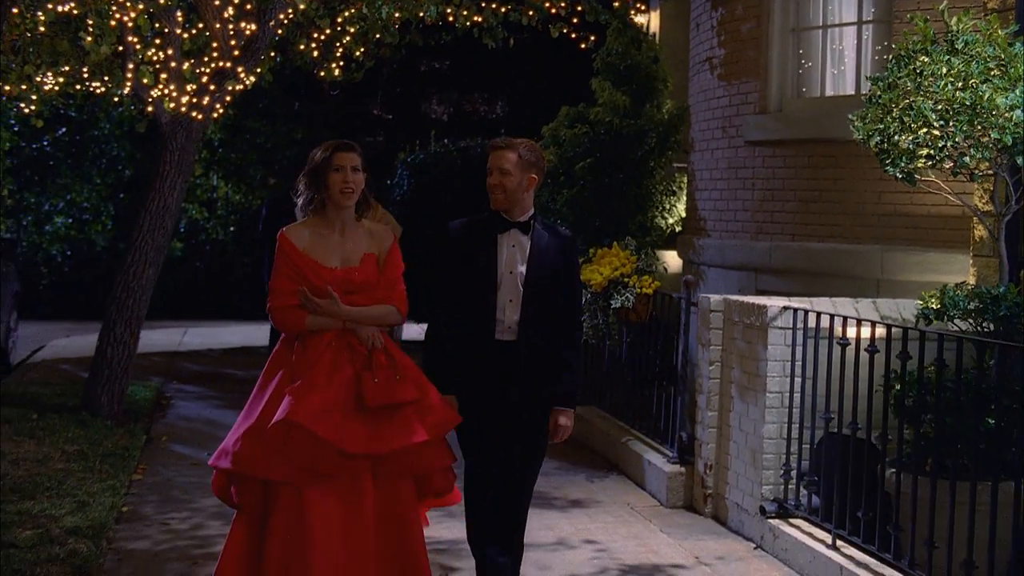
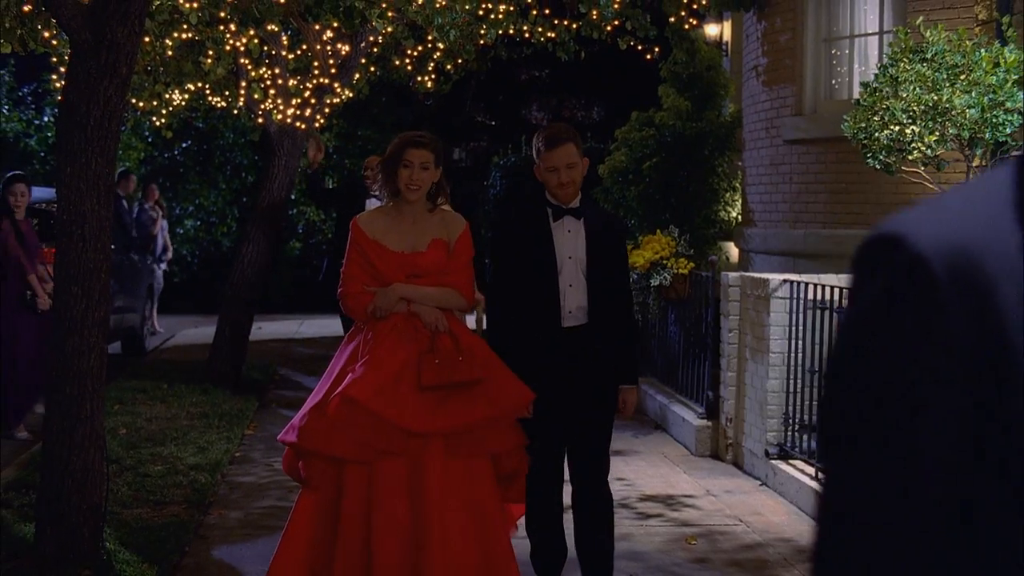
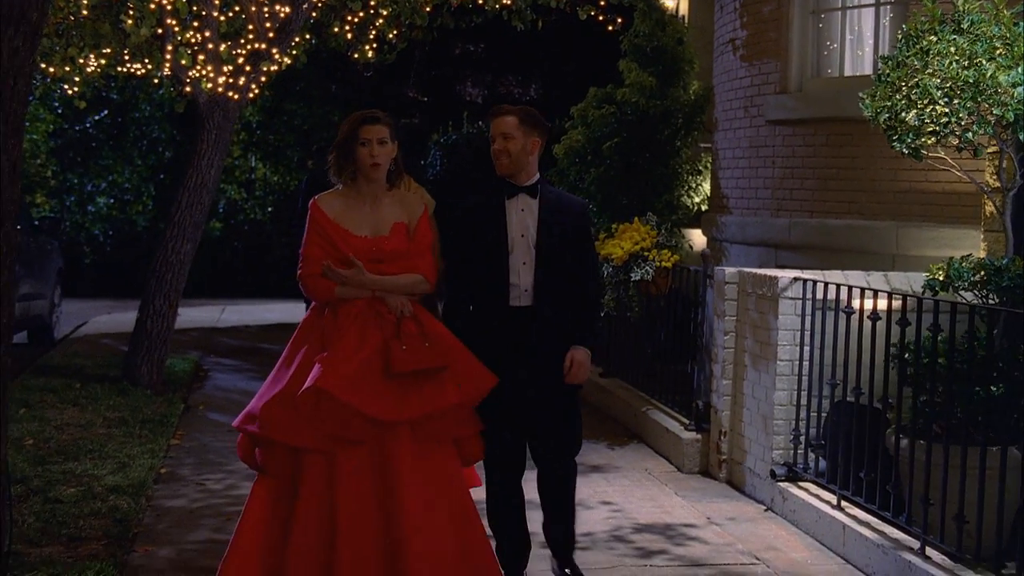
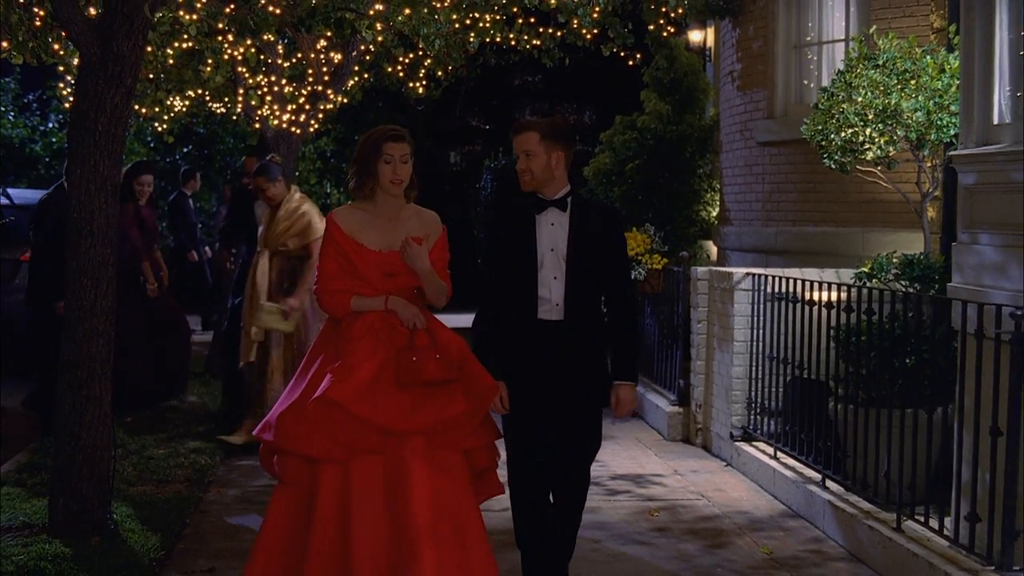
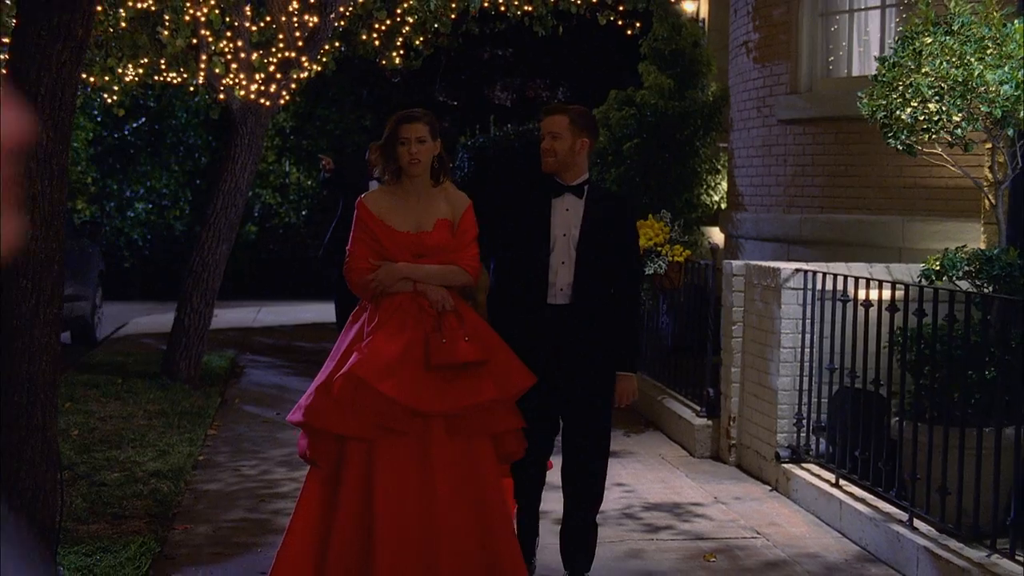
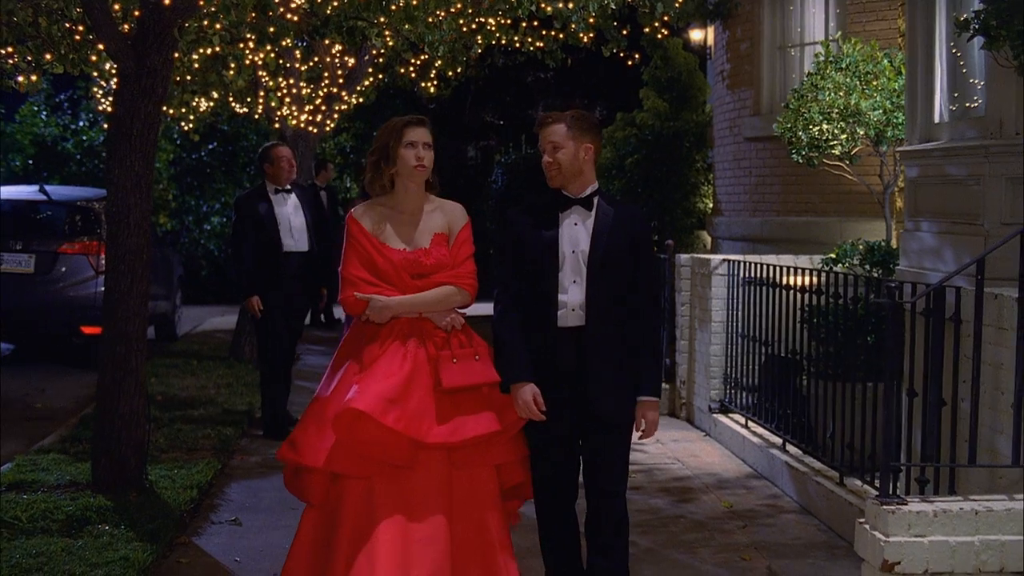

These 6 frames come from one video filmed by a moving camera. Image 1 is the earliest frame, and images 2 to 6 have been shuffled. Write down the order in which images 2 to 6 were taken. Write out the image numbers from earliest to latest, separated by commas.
3, 5, 2, 4, 6
